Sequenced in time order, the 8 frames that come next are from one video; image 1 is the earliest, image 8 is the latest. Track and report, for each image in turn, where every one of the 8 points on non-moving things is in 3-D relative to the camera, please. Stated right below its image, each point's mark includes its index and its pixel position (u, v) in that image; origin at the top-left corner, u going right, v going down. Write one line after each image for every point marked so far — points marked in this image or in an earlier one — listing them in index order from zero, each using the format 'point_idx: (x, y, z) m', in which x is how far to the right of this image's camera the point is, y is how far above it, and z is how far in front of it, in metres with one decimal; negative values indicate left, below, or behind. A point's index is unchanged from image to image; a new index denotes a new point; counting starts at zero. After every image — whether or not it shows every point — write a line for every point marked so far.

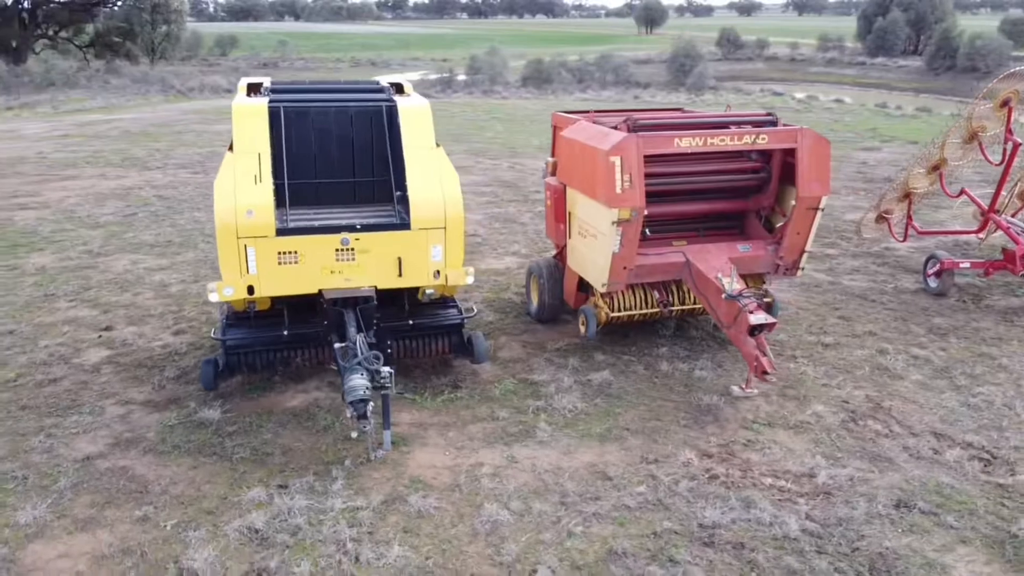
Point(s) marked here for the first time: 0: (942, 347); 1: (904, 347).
0: (+3.4, -0.5, +6.5) m
1: (+3.1, -0.5, +6.5) m
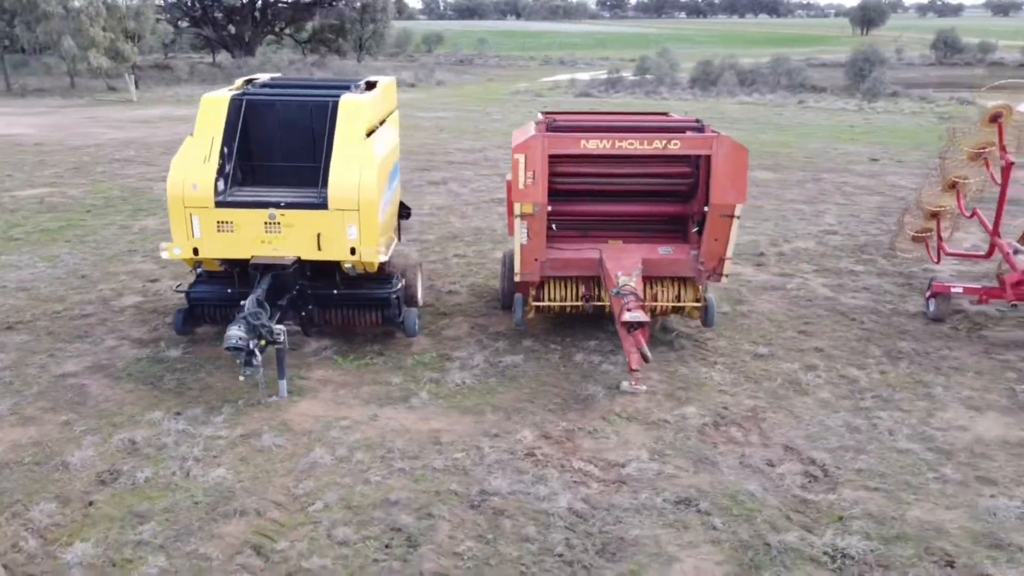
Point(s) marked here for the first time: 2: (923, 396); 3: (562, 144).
0: (+2.8, -0.6, +6.2) m
1: (+2.5, -0.6, +6.3) m
2: (+2.9, -0.8, +5.8) m
3: (+0.4, +1.0, +5.8) m
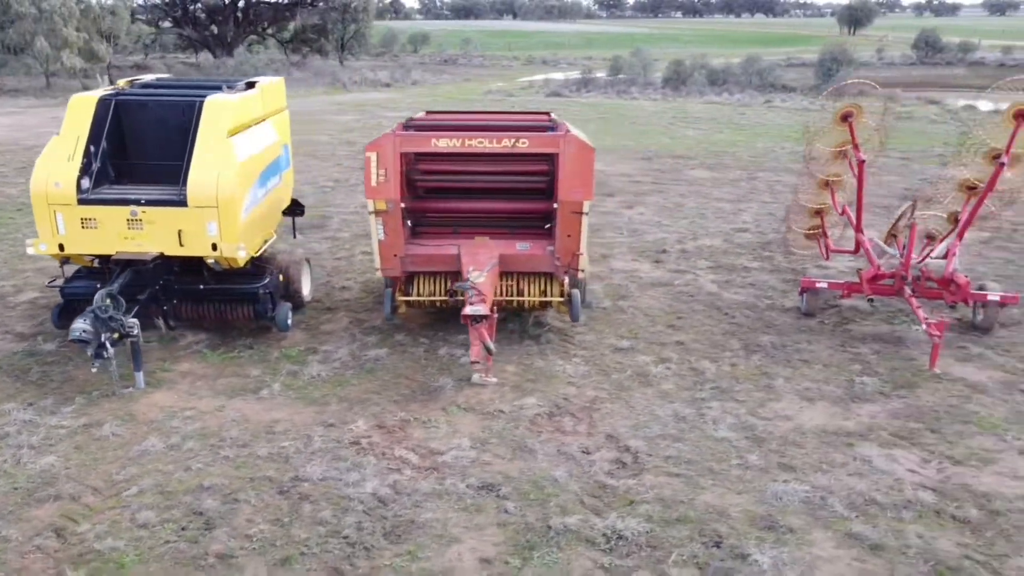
0: (+1.7, -0.6, +6.4) m
1: (+1.4, -0.6, +6.4) m
2: (+1.8, -0.7, +5.9) m
3: (-0.7, +1.1, +6.0) m
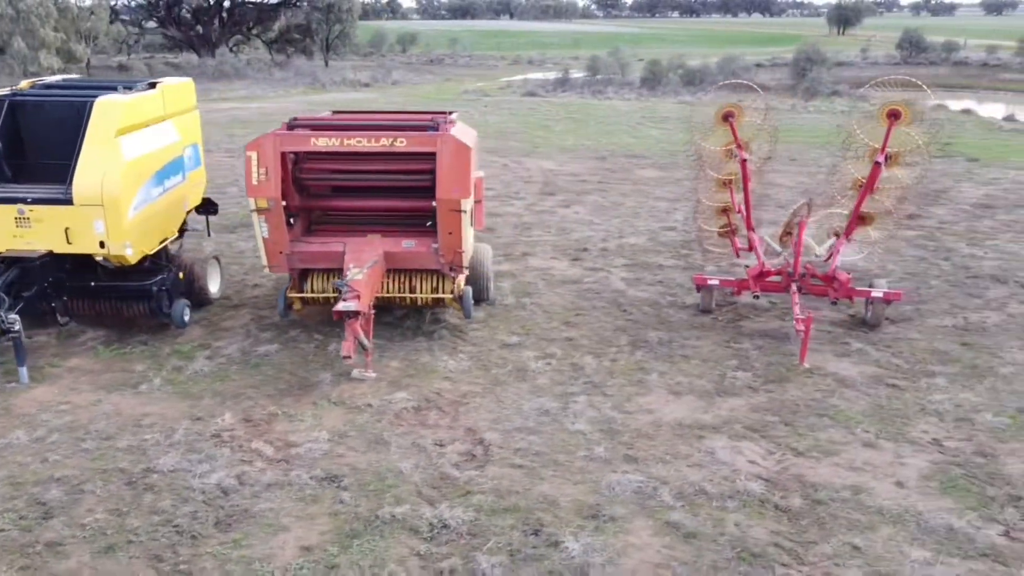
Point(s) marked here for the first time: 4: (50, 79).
0: (+0.8, -0.6, +6.5) m
1: (+0.5, -0.5, +6.5) m
2: (+0.9, -0.7, +6.0) m
3: (-1.6, +1.1, +6.1) m
4: (-4.2, +1.9, +7.3) m
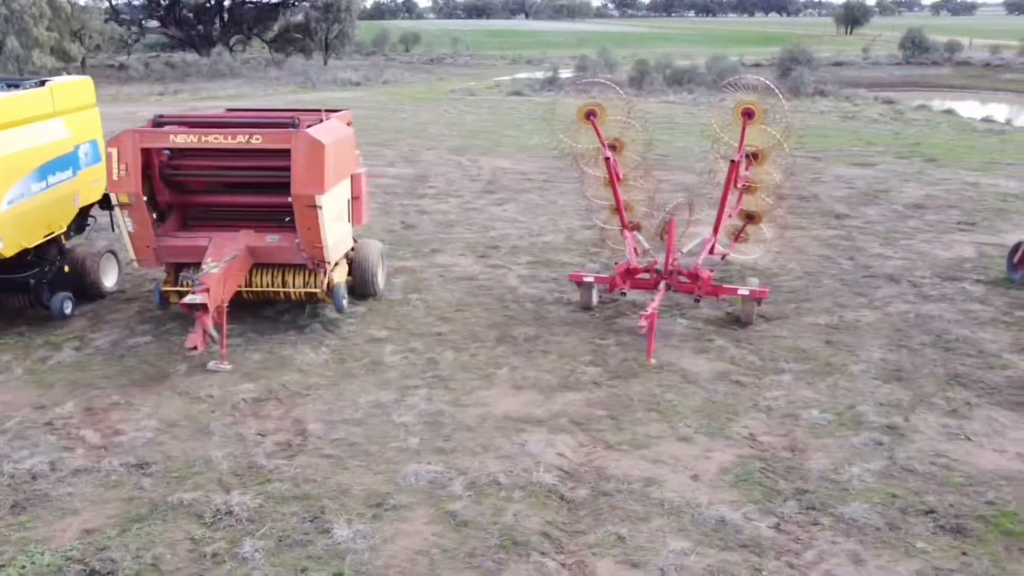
0: (-0.3, -0.5, +6.6) m
1: (-0.6, -0.5, +6.6) m
2: (-0.2, -0.7, +6.1) m
3: (-2.8, +1.2, +6.3) m
4: (-5.3, +2.0, +7.5) m
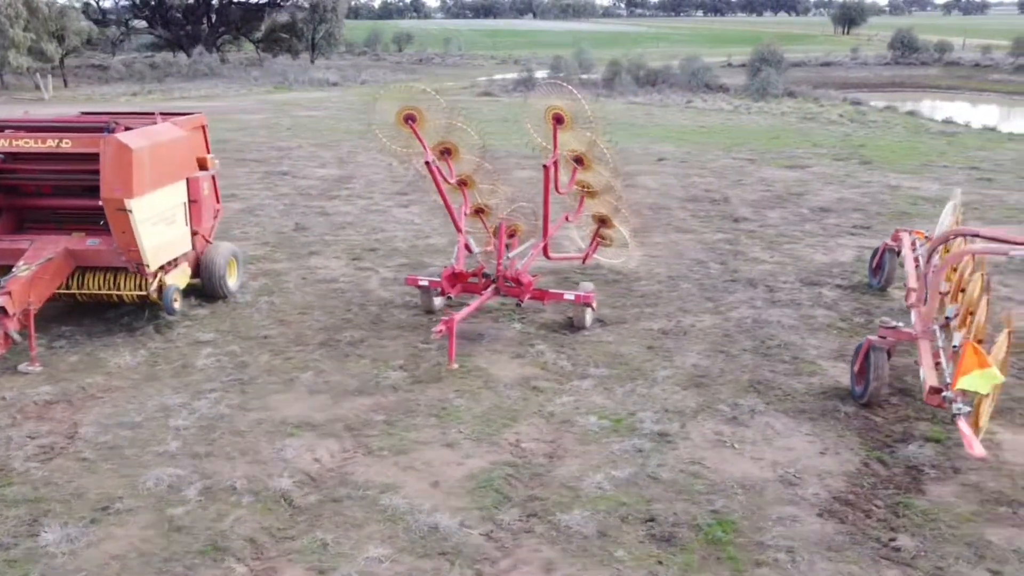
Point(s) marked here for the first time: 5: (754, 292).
0: (-1.8, -0.6, +6.6) m
1: (-2.1, -0.5, +6.7) m
2: (-1.7, -0.7, +6.2) m
3: (-4.3, +1.1, +6.3) m
4: (-6.8, +1.9, +7.6) m
5: (+2.4, 0.0, +8.2) m
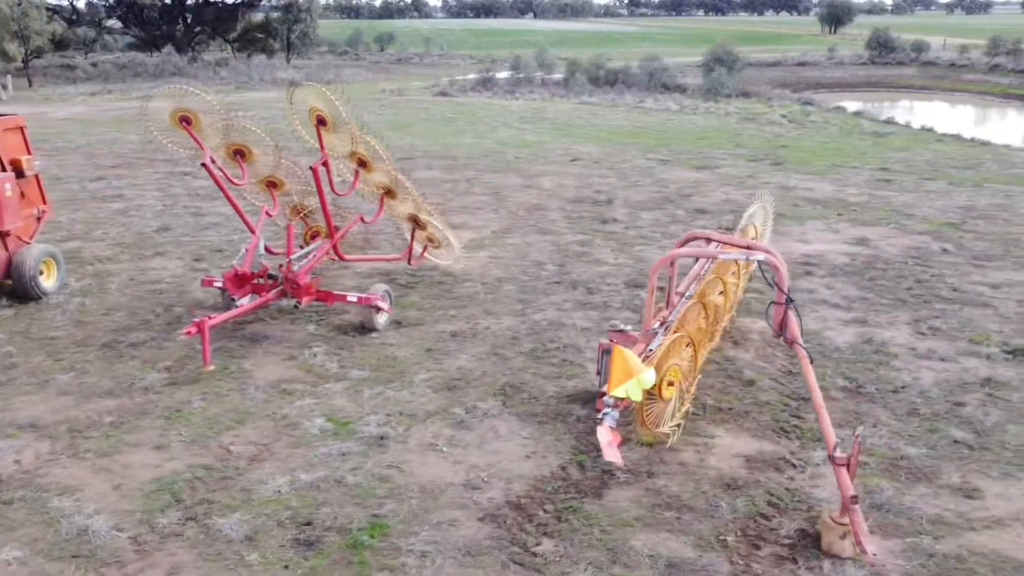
0: (-3.7, -0.6, +6.6) m
1: (-4.0, -0.5, +6.7) m
2: (-3.6, -0.7, +6.2) m
3: (-6.1, +1.1, +6.3) m
4: (-8.6, +1.9, +7.6) m
5: (+0.6, 0.0, +8.1) m
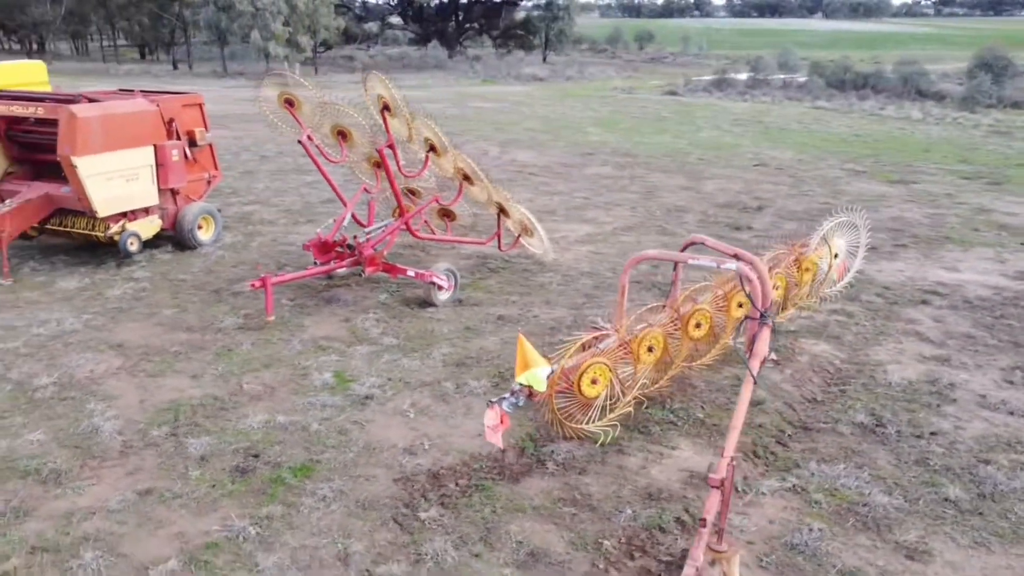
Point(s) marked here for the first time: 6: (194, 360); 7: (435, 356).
0: (-3.3, -0.1, +7.9) m
1: (-3.5, 0.0, +8.0) m
2: (-3.3, -0.2, +7.4) m
3: (-5.5, +1.9, +8.3) m
4: (-7.3, +2.9, +10.3) m
5: (+1.3, -0.1, +8.0) m
6: (-2.5, -0.6, +6.4) m
7: (-0.6, -0.6, +6.5) m
